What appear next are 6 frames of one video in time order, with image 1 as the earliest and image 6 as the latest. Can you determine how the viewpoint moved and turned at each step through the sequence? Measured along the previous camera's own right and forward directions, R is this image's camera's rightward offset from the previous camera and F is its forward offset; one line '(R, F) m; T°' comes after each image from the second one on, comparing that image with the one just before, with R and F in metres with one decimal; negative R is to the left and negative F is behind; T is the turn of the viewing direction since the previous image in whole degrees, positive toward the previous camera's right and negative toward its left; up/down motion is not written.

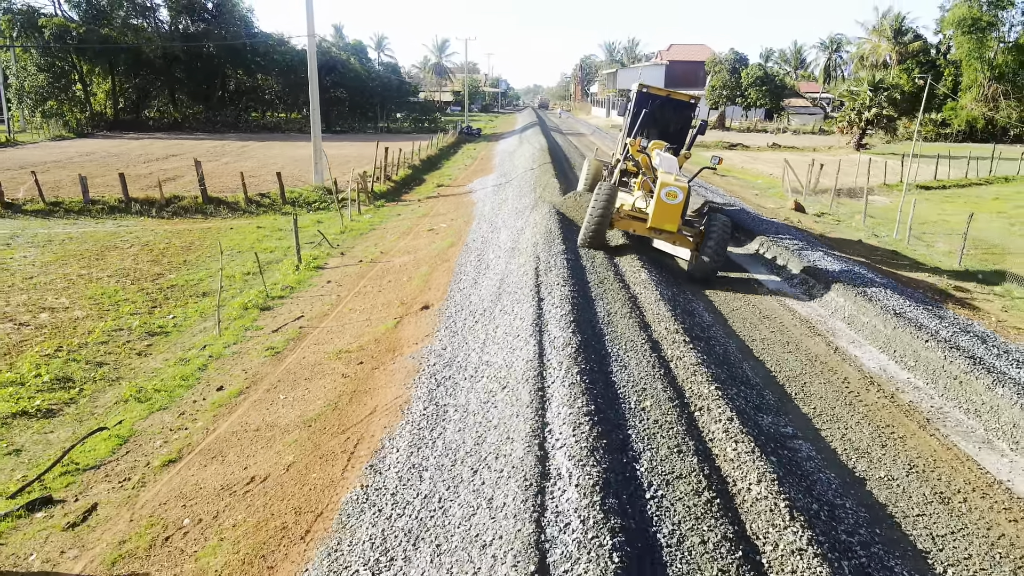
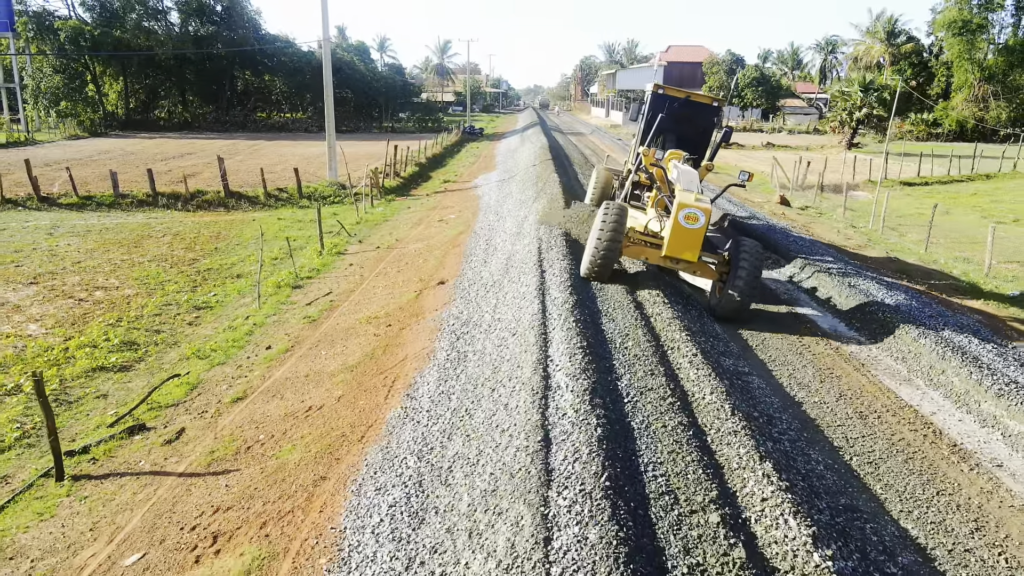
(-0.1, -1.3) m; 0°
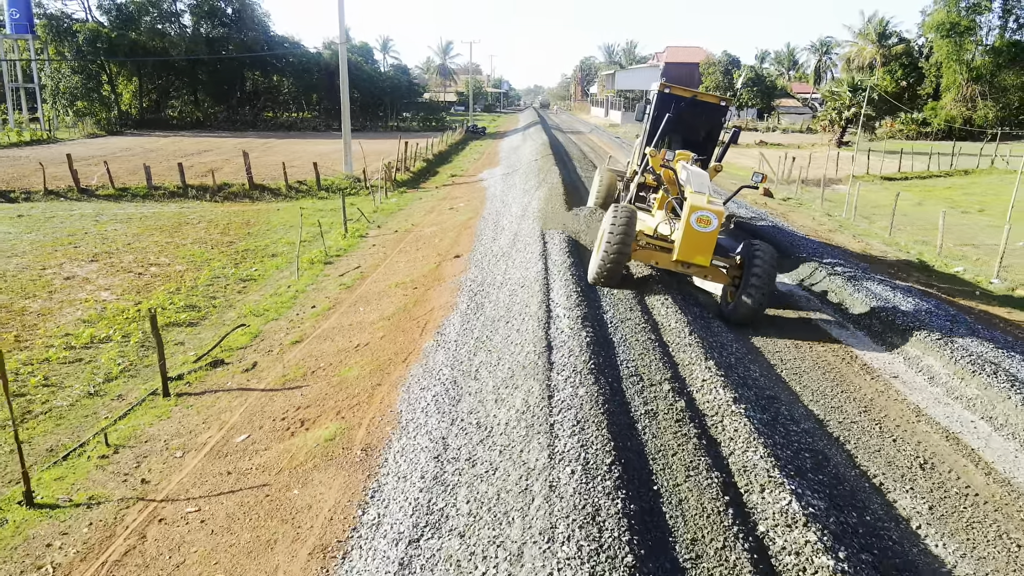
(-0.1, -1.6) m; 0°
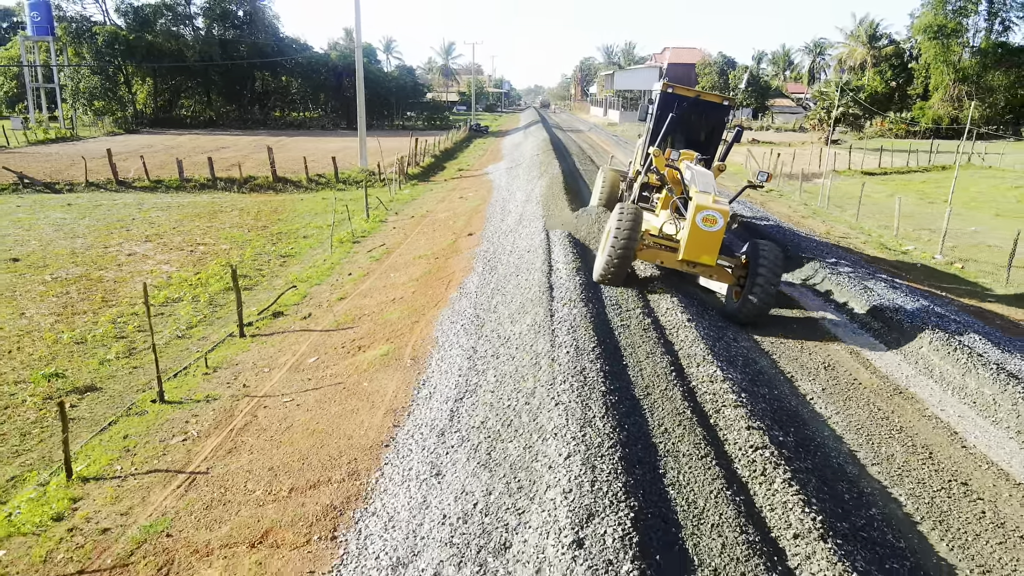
(-0.1, -1.9) m; 0°
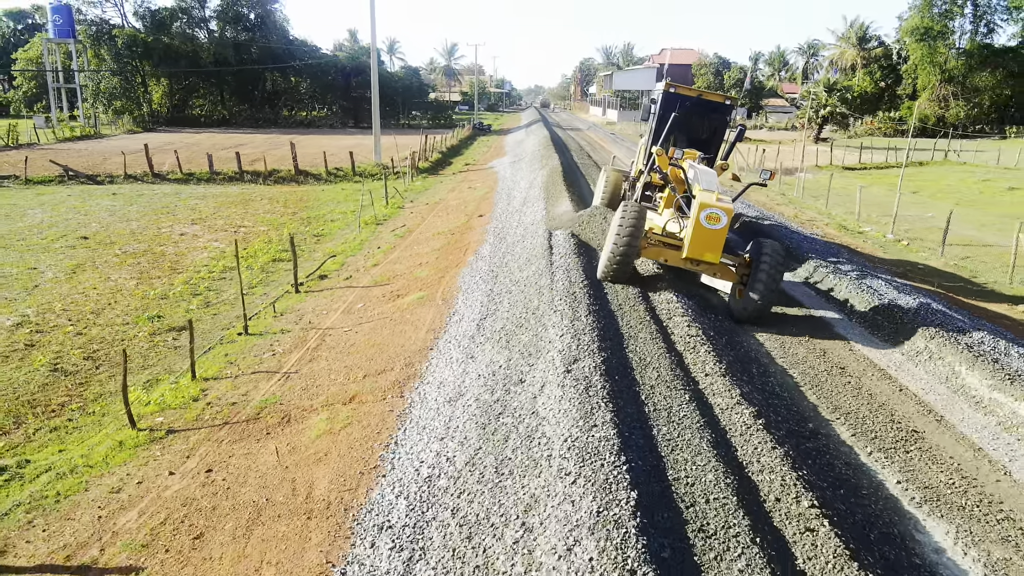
(-0.1, -2.1) m; 0°
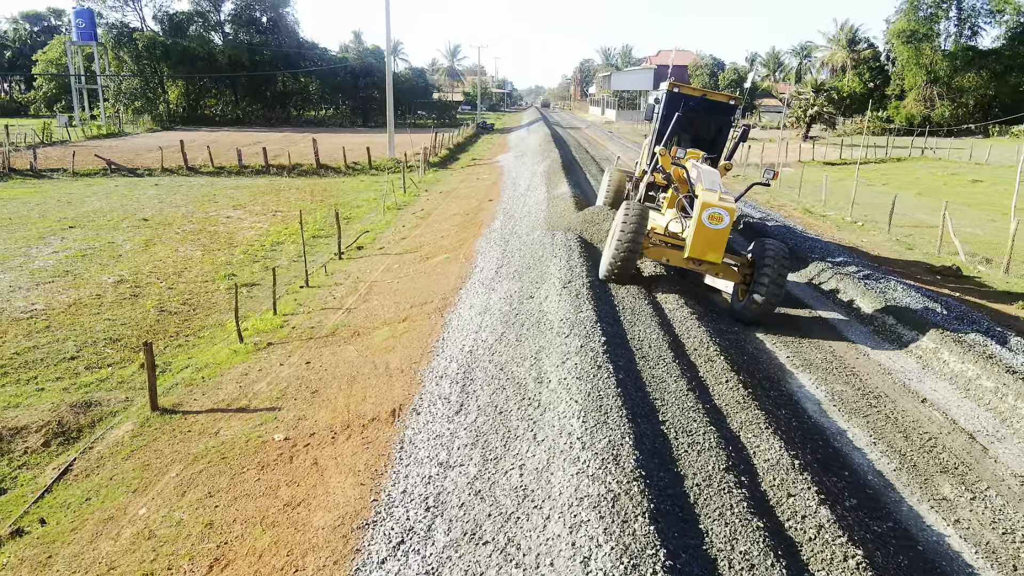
(-0.1, -2.3) m; 0°
